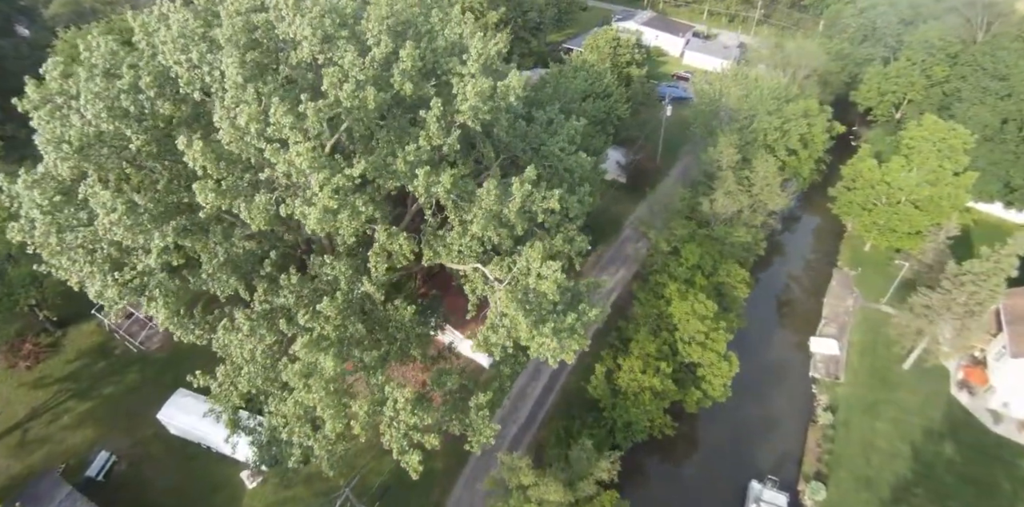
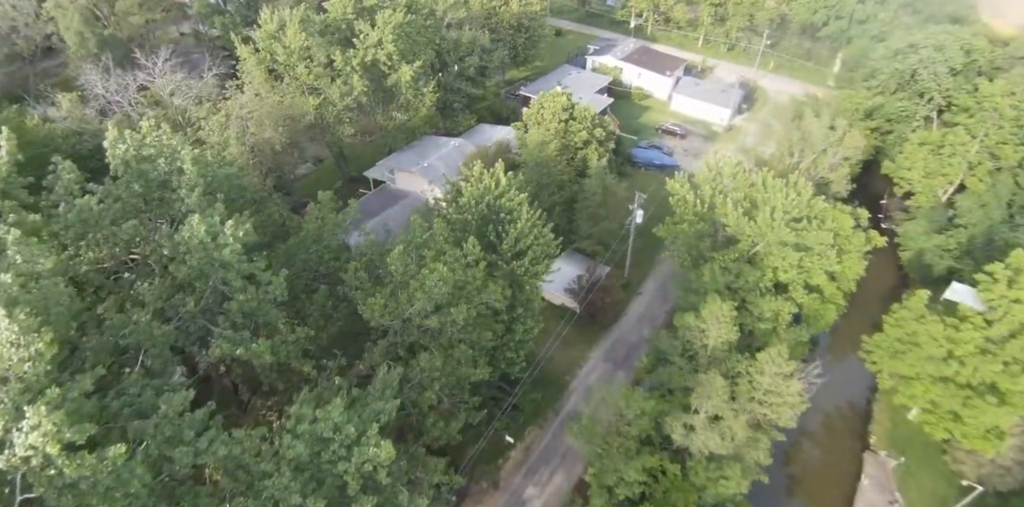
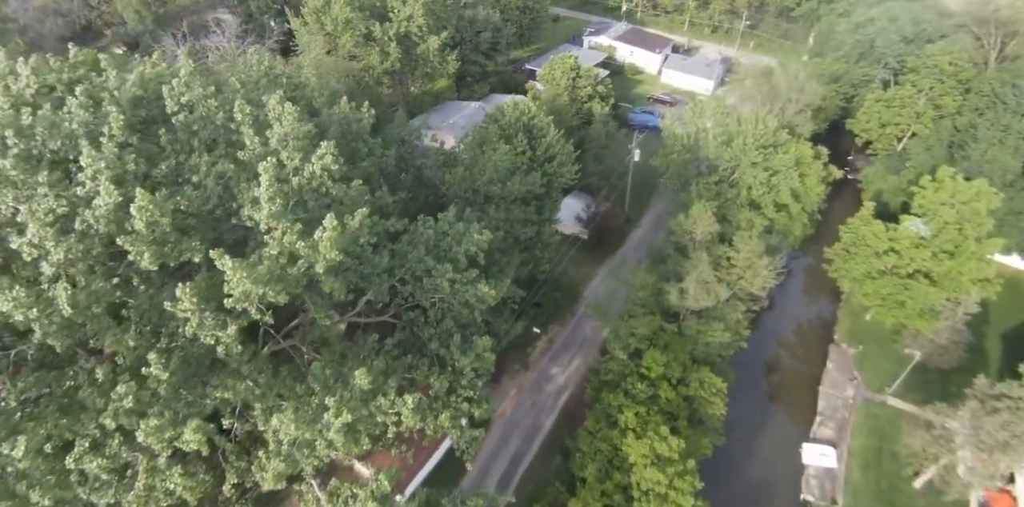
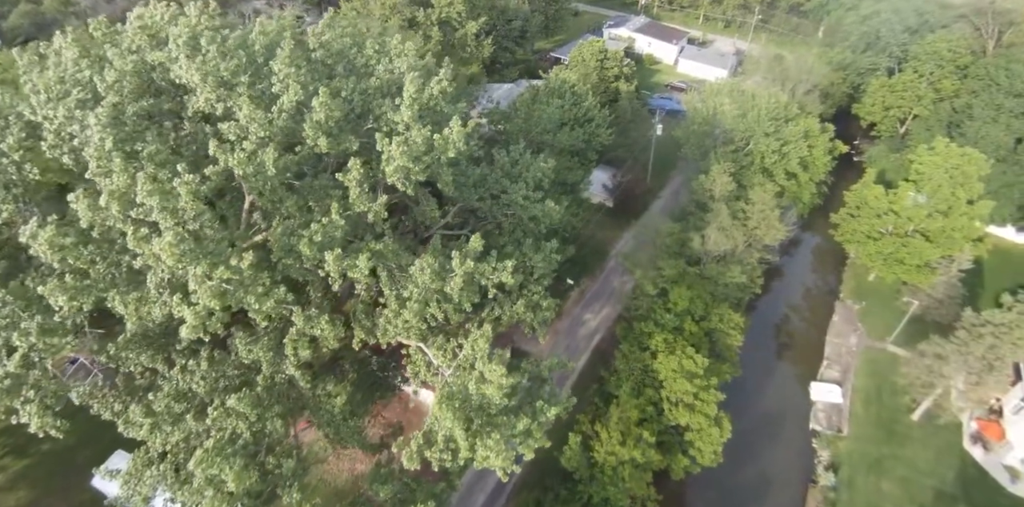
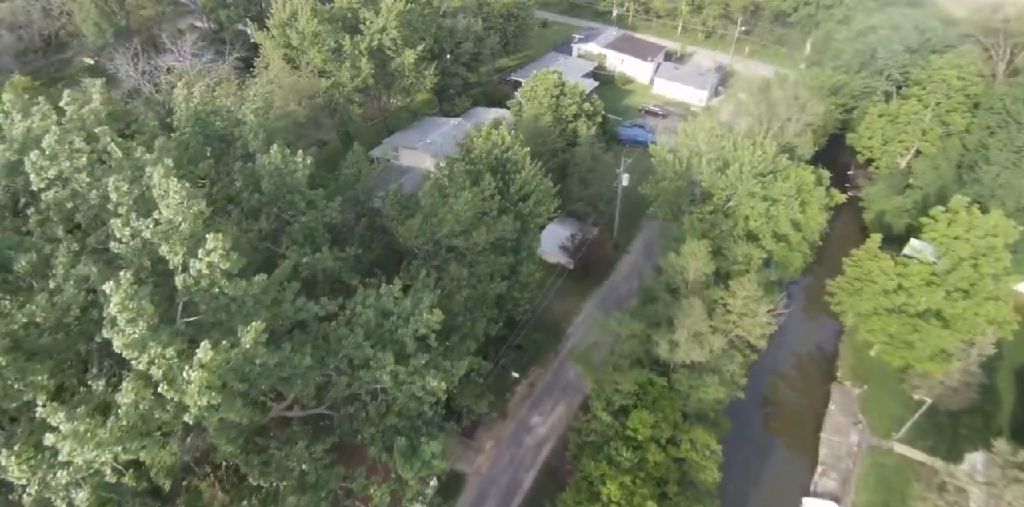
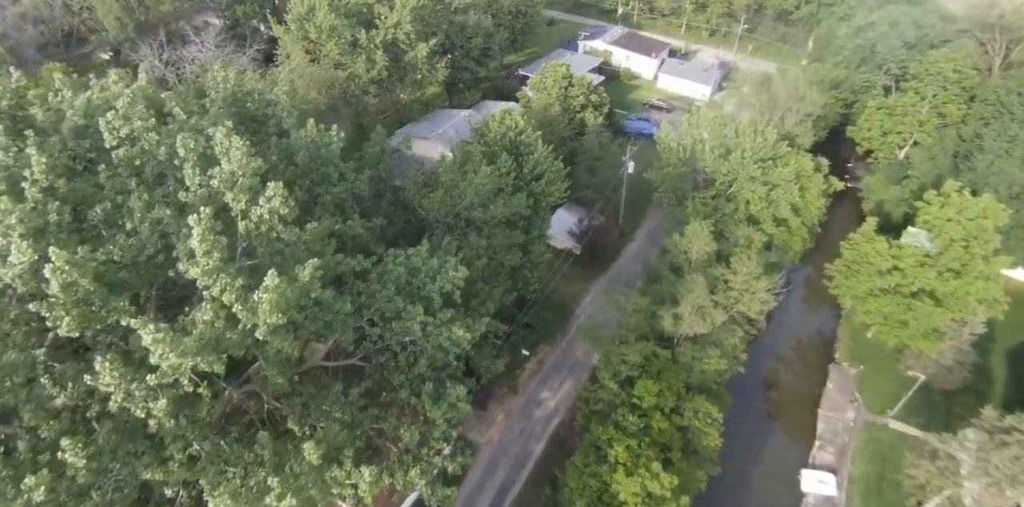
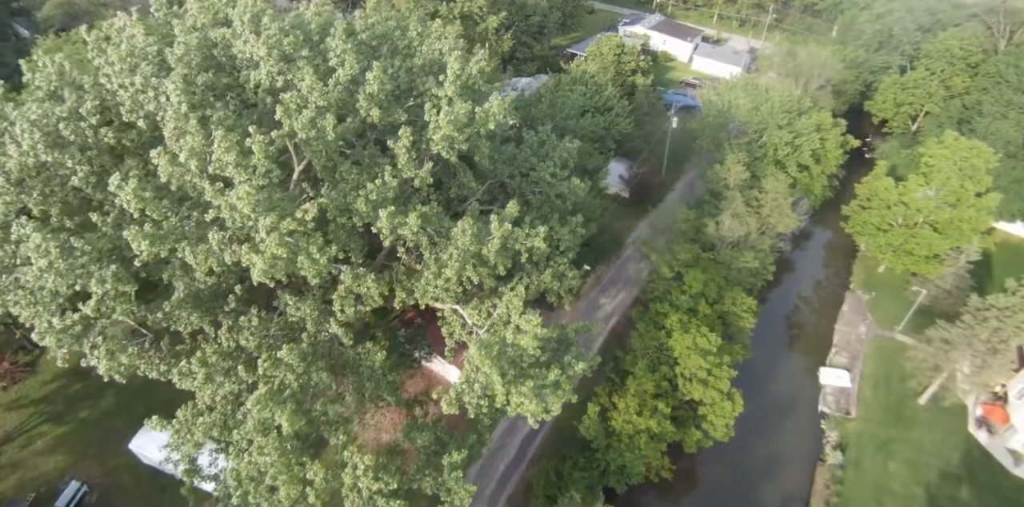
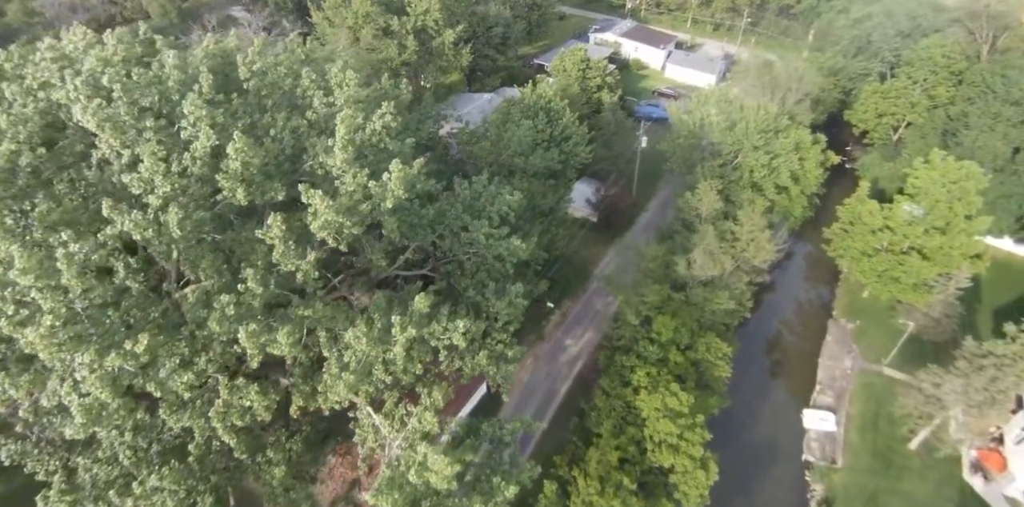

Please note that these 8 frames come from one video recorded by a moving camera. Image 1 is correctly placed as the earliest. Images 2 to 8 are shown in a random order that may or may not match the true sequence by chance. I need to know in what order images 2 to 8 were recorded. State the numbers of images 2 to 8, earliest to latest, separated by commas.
7, 4, 8, 3, 6, 5, 2
